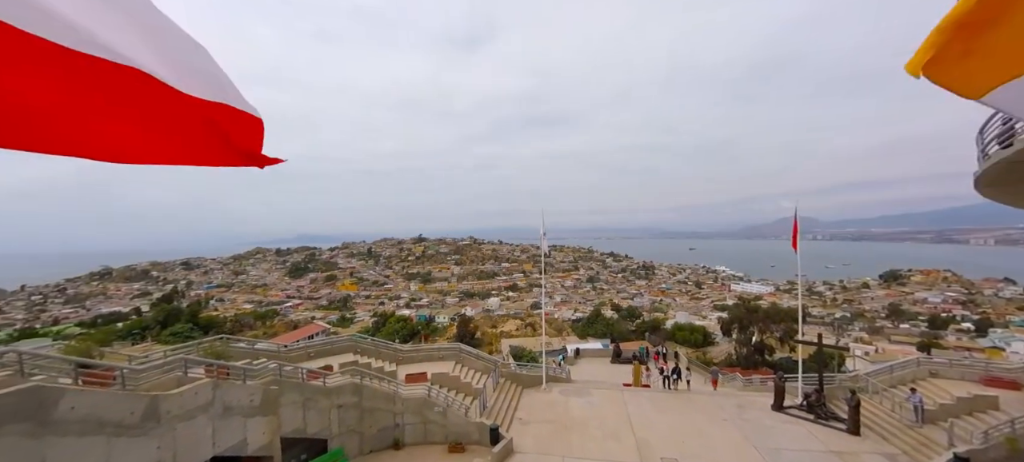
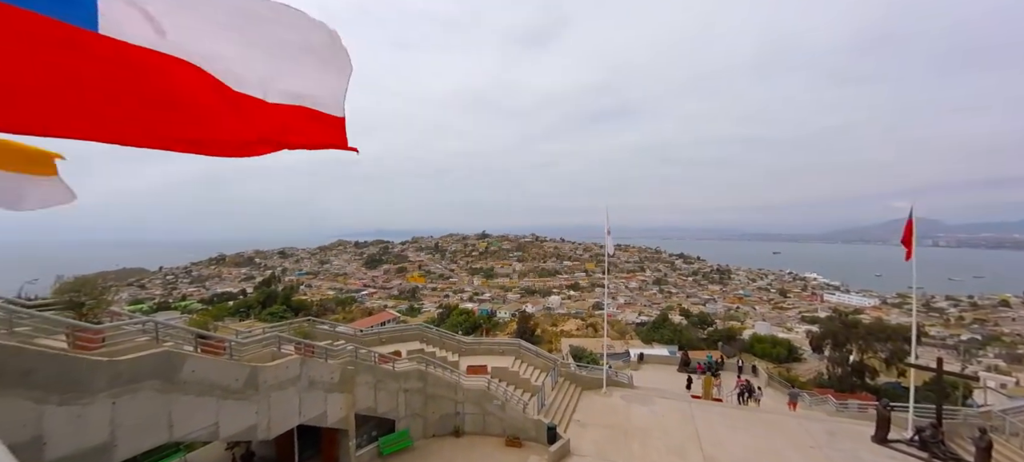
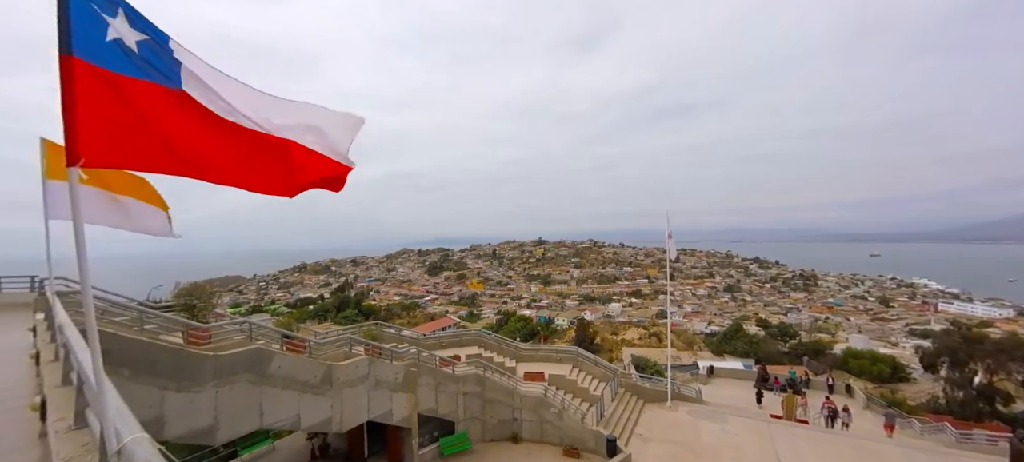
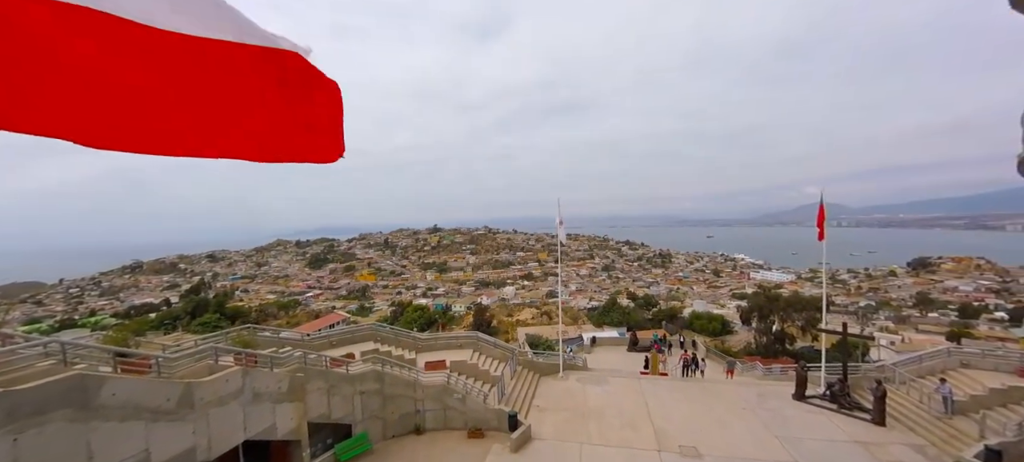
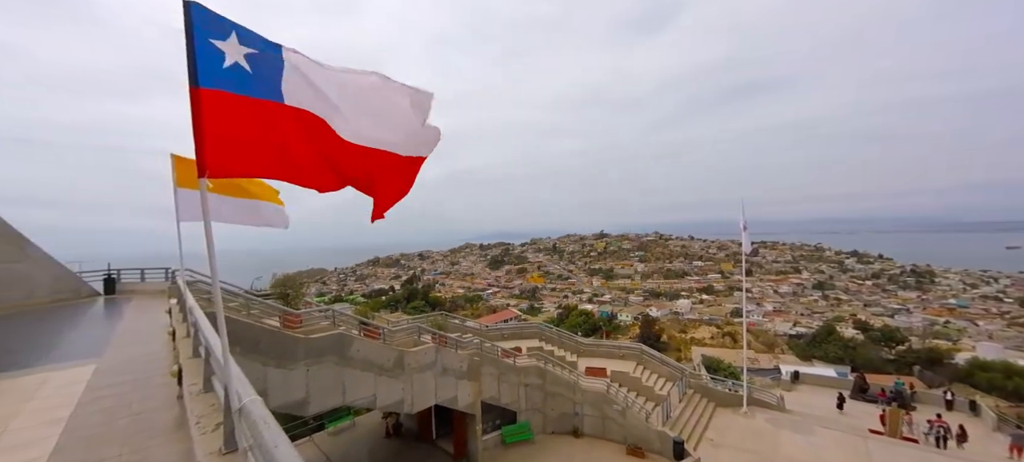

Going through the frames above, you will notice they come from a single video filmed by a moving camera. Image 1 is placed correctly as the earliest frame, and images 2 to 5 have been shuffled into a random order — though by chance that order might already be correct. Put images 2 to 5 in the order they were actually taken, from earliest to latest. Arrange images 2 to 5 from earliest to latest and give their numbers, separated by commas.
4, 2, 3, 5
